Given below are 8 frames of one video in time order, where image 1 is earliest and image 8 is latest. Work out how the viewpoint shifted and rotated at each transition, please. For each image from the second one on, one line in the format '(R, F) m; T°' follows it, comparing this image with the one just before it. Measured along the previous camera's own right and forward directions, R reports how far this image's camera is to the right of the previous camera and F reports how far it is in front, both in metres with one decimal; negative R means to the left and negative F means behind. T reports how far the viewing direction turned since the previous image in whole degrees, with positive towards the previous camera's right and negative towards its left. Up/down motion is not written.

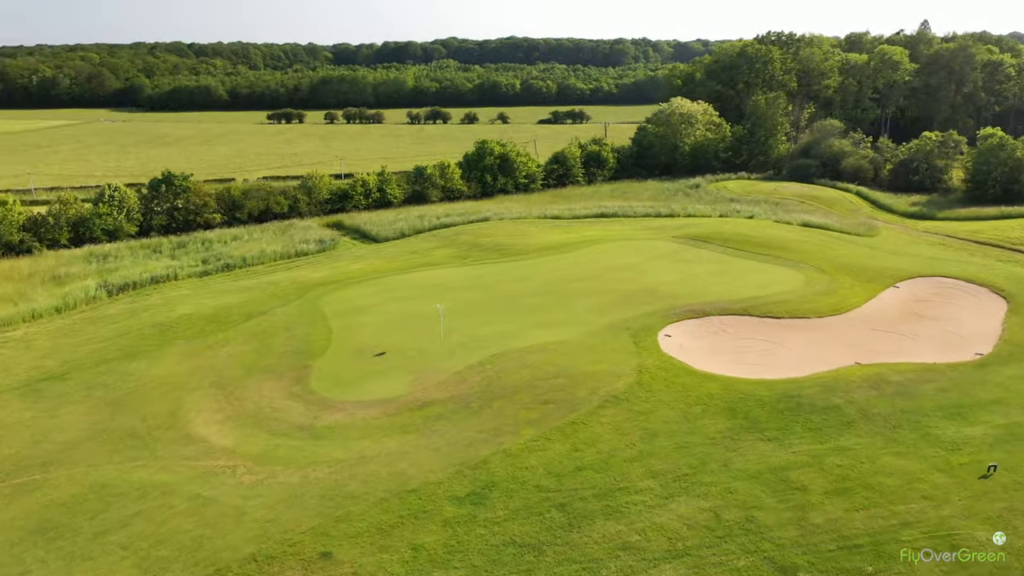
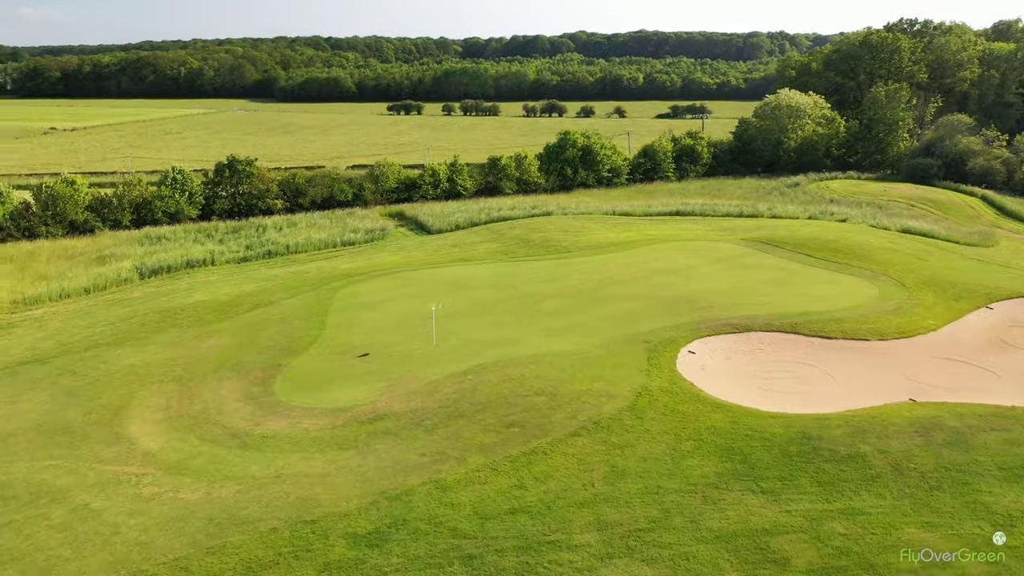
(+3.0, +2.7) m; -9°
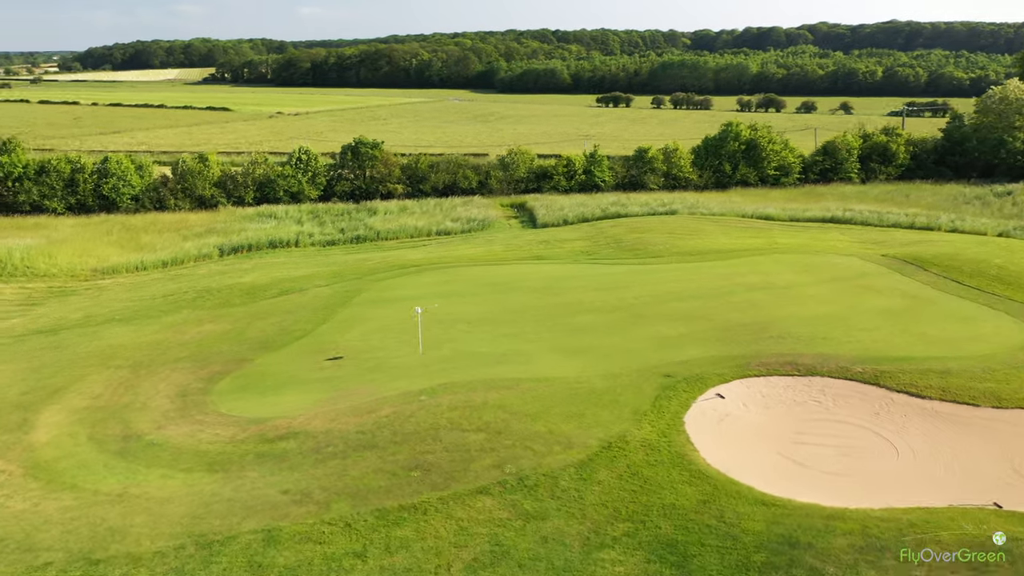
(+4.5, +3.9) m; -15°
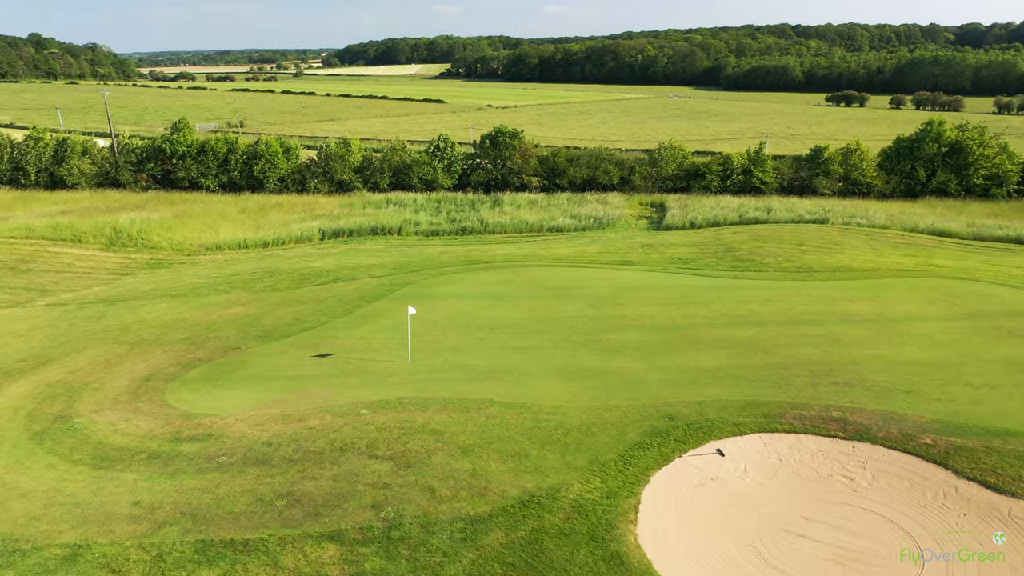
(+4.0, +3.0) m; -15°
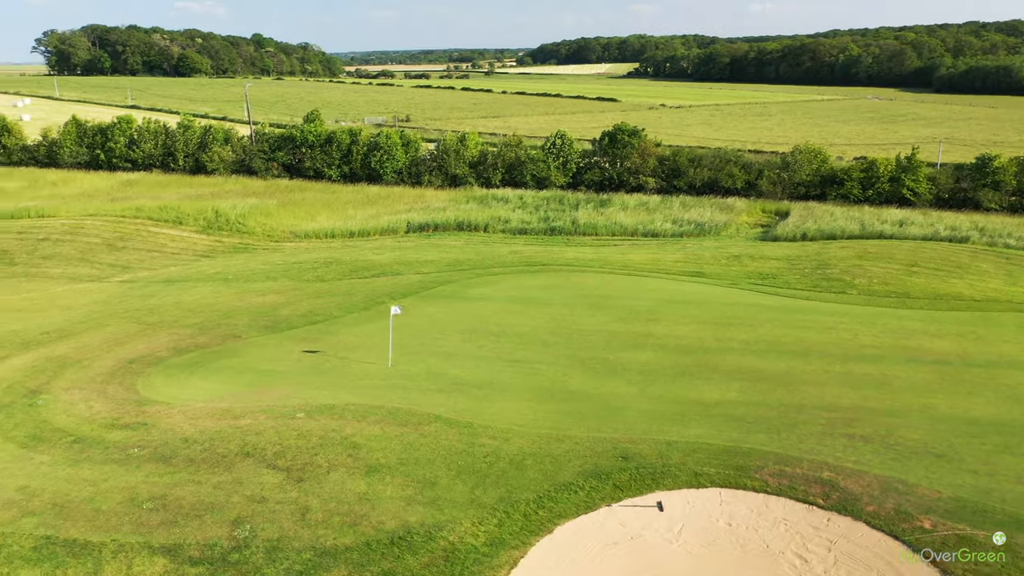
(+3.3, +1.8) m; -13°
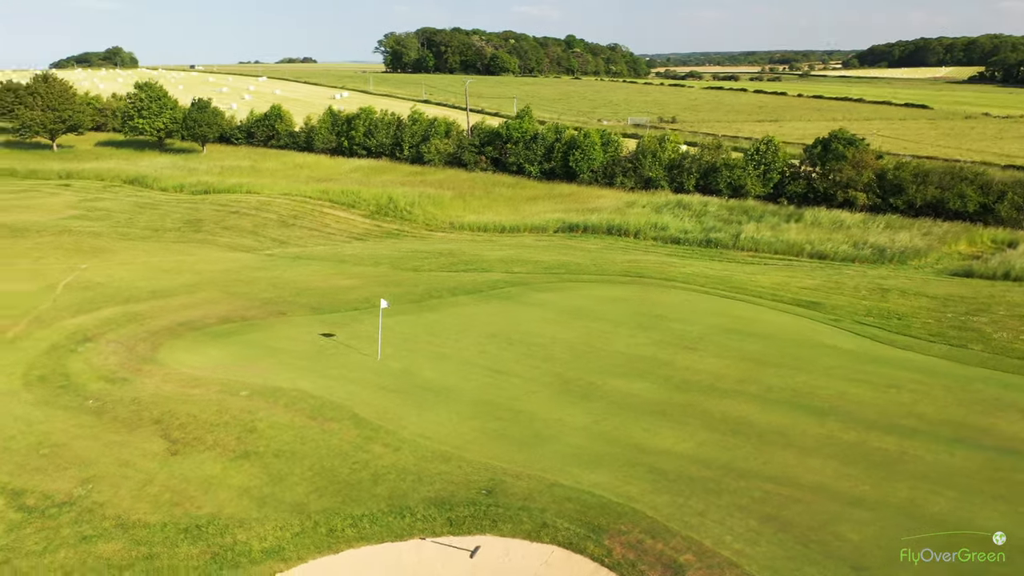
(+5.0, +1.8) m; -20°
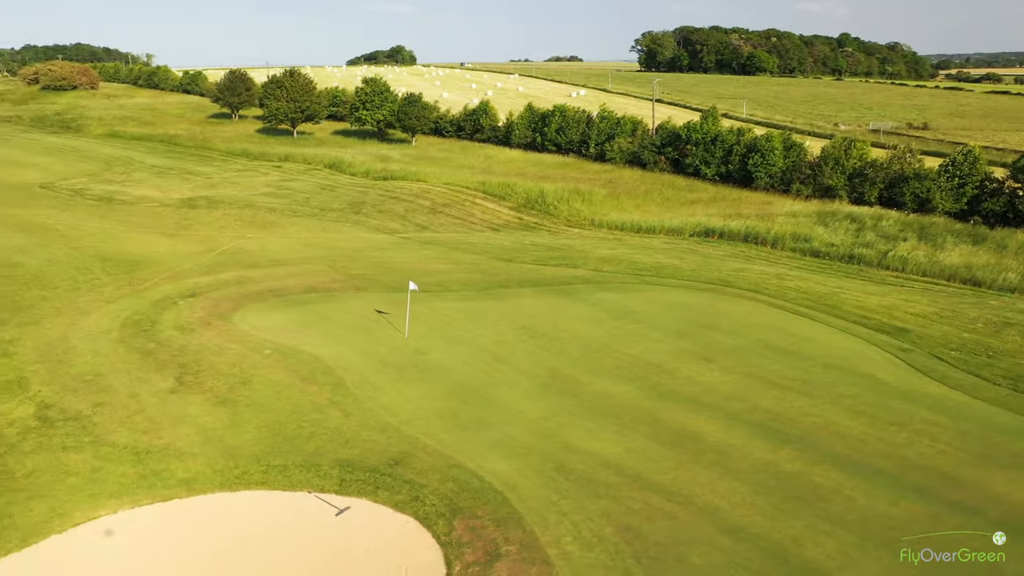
(+4.1, +0.2) m; -17°
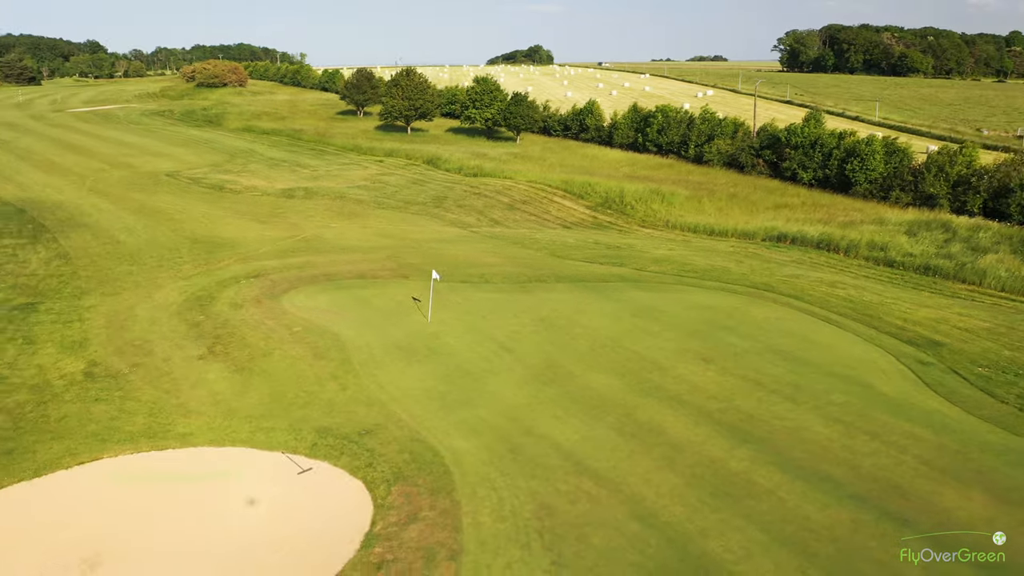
(+2.3, -0.5) m; -9°
